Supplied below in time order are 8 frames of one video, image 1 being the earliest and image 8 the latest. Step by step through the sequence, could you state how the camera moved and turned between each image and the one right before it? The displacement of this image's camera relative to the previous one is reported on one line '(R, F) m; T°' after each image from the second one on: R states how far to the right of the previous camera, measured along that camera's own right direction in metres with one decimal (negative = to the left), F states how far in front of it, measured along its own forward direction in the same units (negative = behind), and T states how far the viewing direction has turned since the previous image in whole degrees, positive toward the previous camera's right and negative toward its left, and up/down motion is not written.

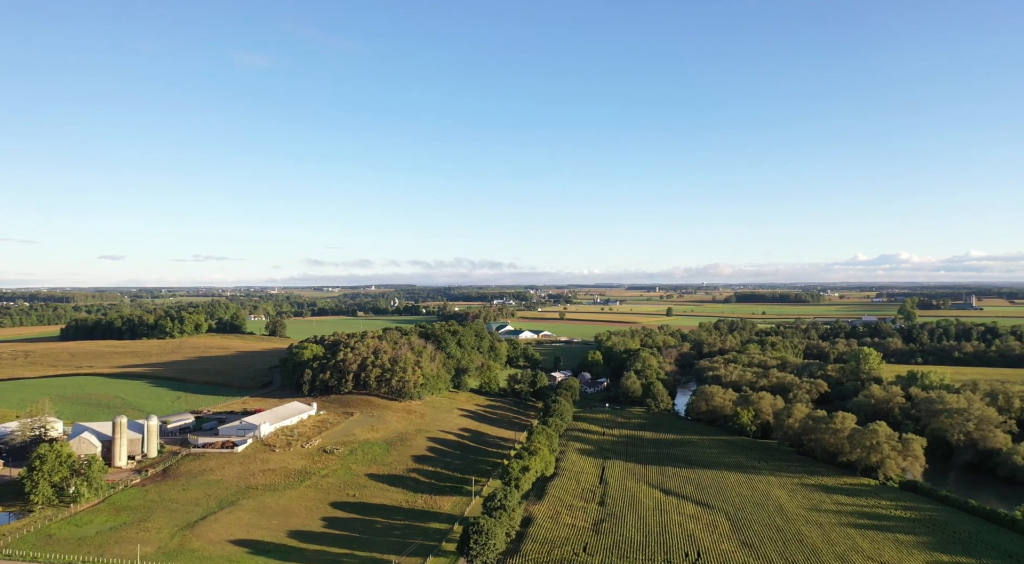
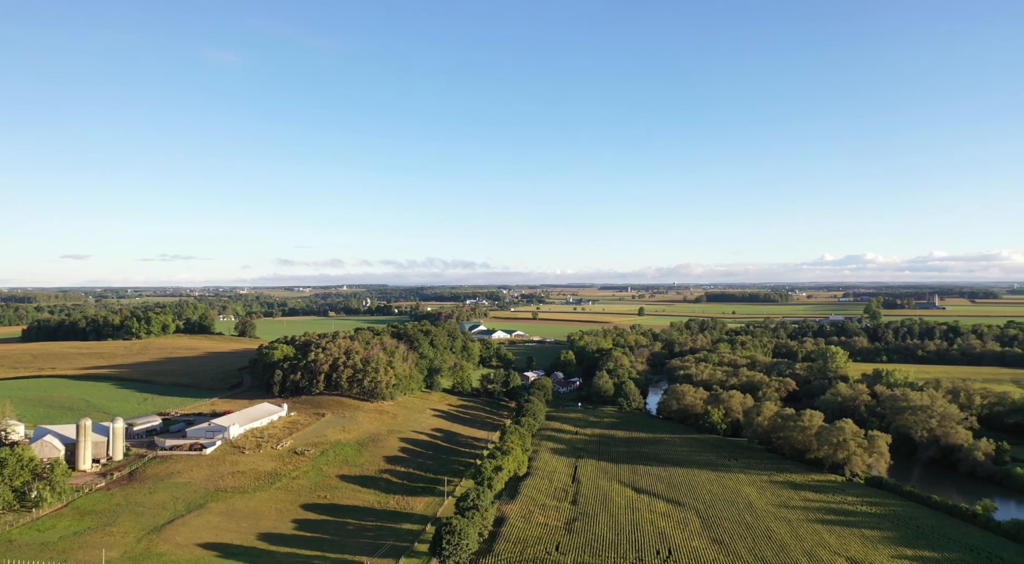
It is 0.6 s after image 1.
(+0.6, 0.0) m; +2°
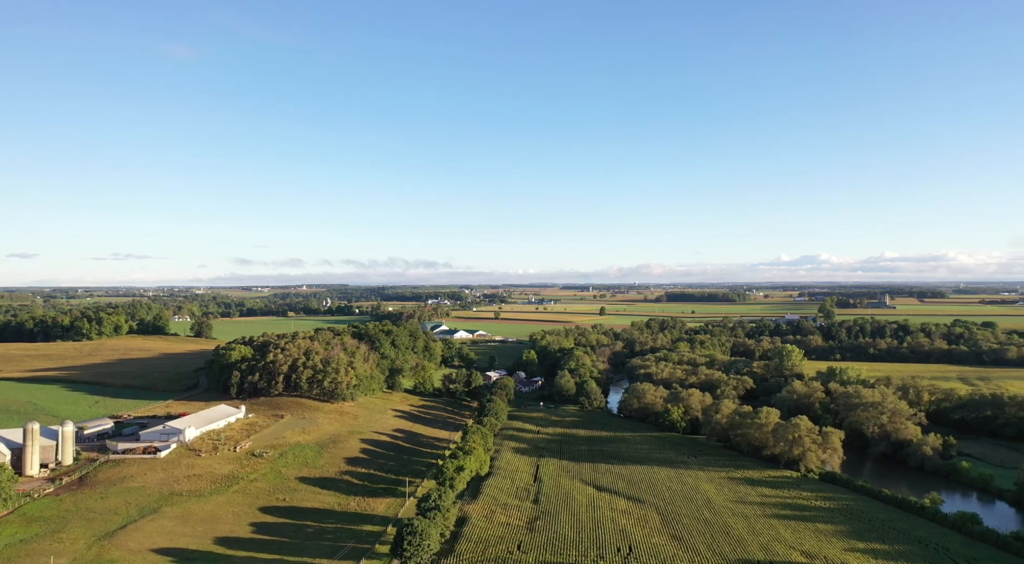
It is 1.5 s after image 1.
(+0.9, -0.1) m; +3°
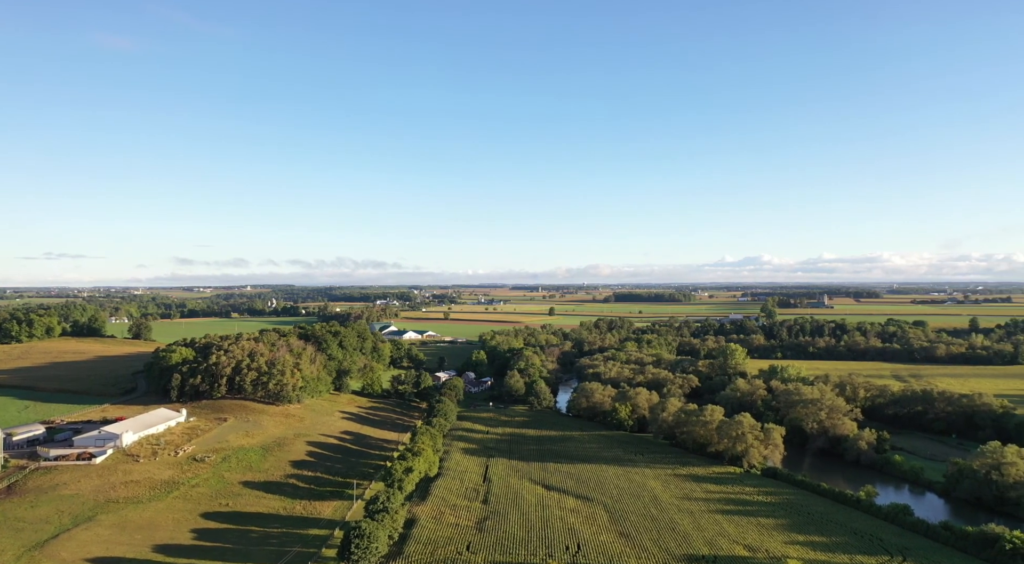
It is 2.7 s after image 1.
(+1.2, -0.1) m; +3°
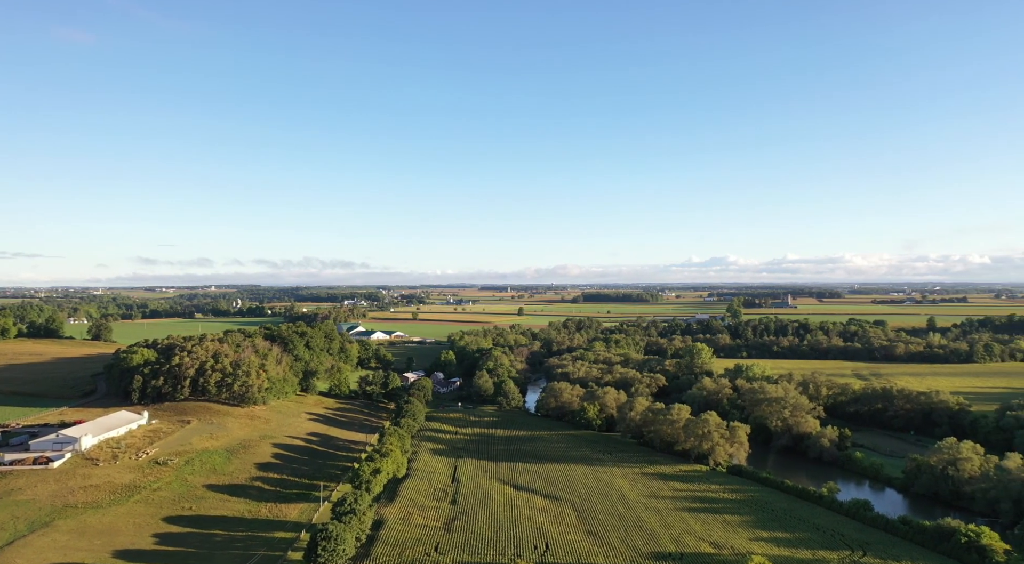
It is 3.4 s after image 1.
(+0.8, 0.0) m; +2°
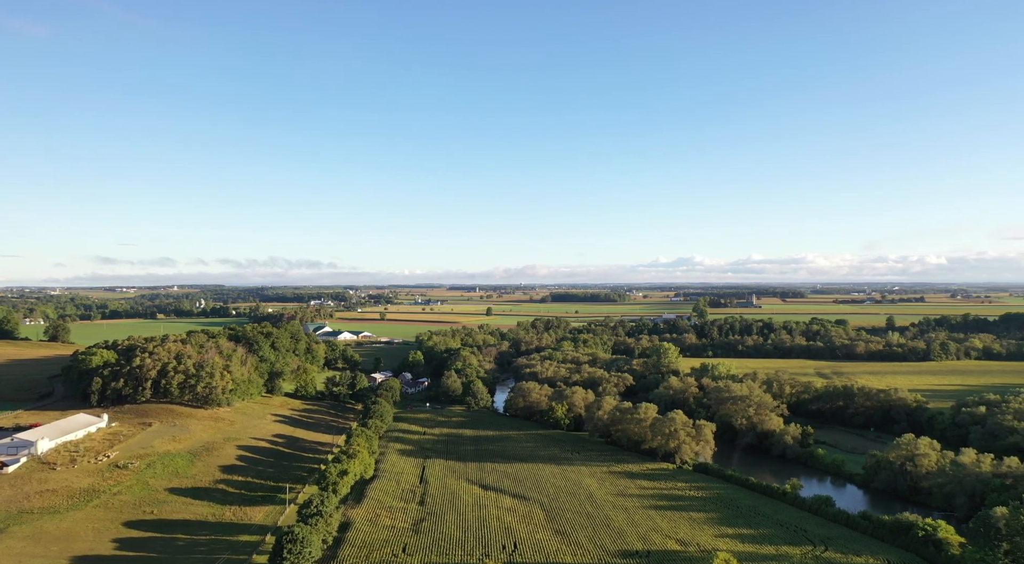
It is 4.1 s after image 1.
(+0.7, -0.1) m; +2°
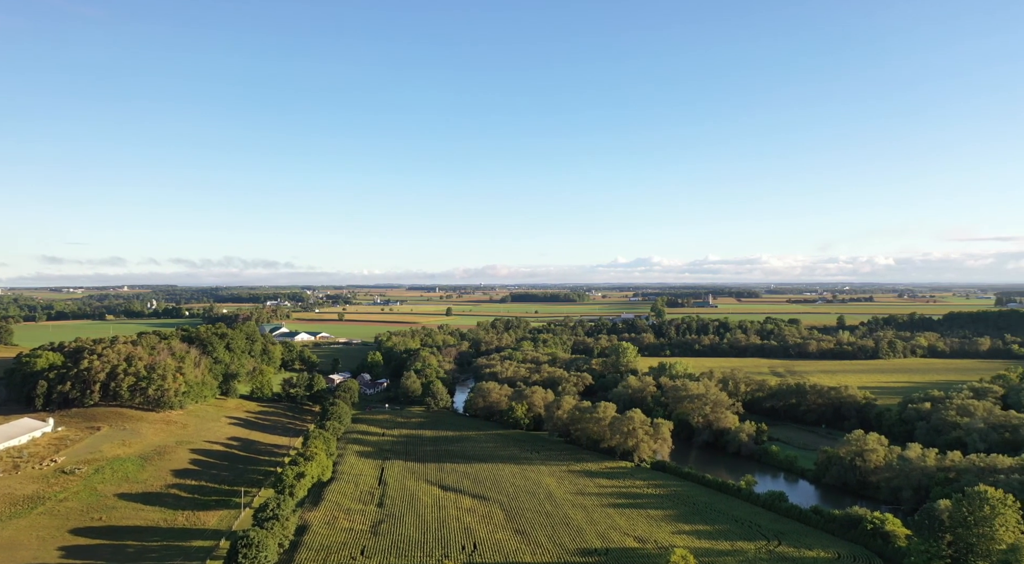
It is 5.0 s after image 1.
(+1.0, -0.1) m; +3°
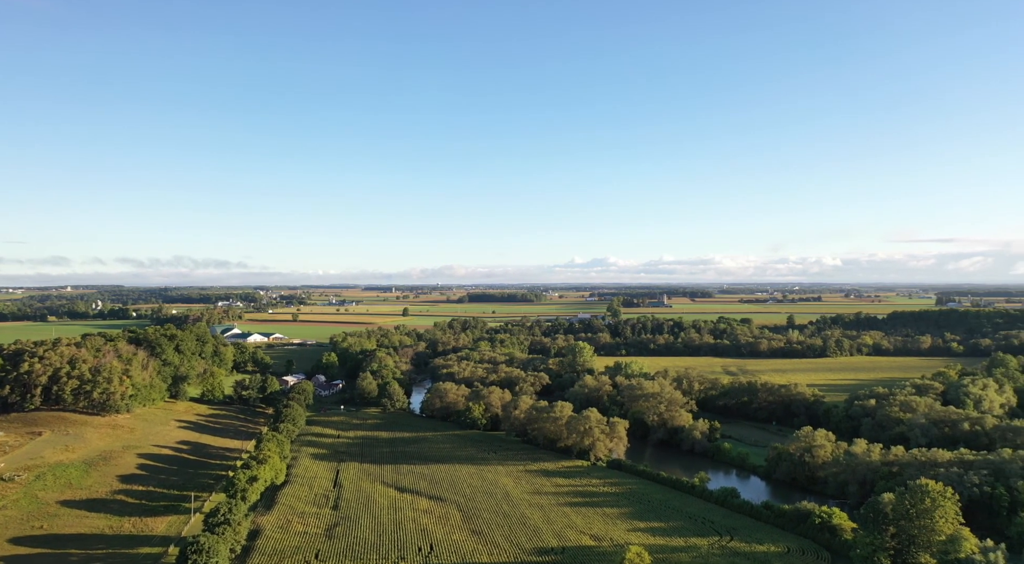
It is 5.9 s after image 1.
(+1.0, -0.1) m; +3°
